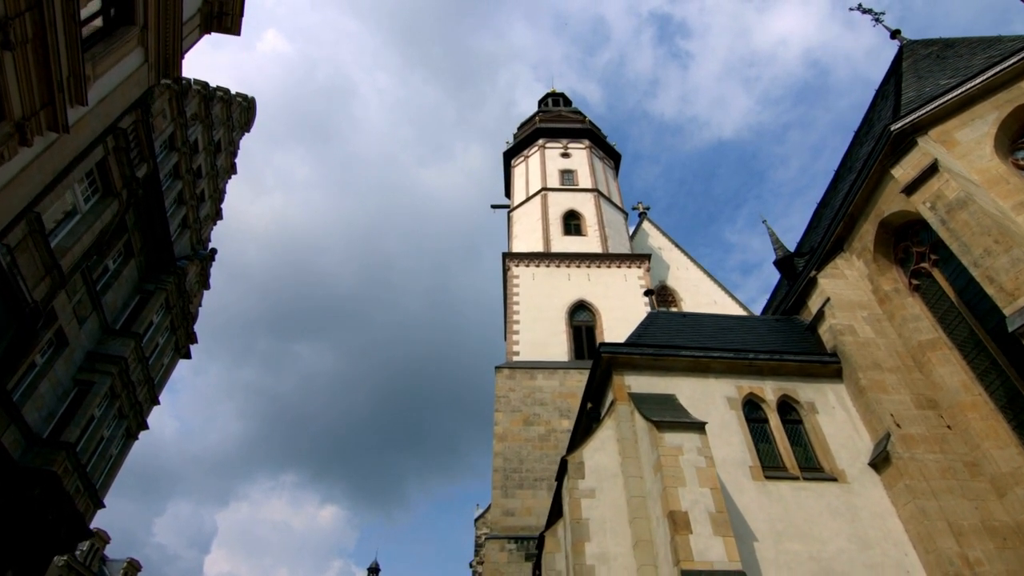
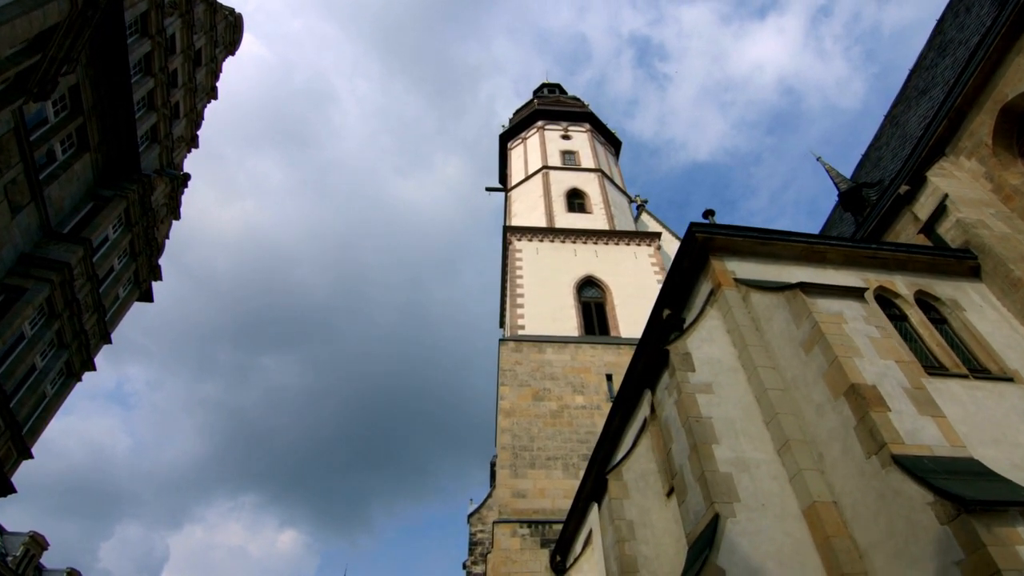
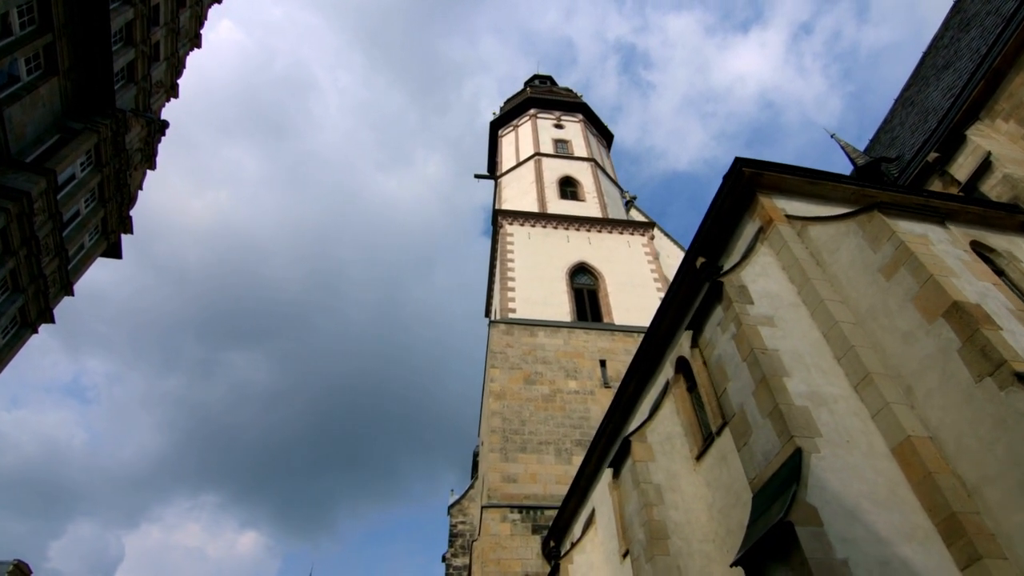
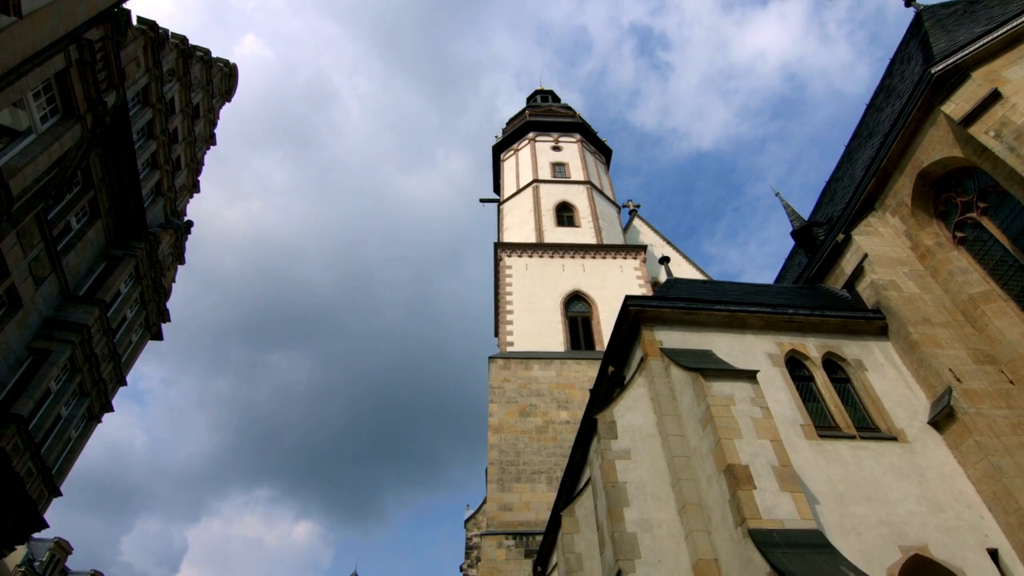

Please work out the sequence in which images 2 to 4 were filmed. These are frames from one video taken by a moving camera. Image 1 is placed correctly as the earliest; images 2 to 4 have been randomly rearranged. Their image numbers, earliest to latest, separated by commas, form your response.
4, 2, 3
